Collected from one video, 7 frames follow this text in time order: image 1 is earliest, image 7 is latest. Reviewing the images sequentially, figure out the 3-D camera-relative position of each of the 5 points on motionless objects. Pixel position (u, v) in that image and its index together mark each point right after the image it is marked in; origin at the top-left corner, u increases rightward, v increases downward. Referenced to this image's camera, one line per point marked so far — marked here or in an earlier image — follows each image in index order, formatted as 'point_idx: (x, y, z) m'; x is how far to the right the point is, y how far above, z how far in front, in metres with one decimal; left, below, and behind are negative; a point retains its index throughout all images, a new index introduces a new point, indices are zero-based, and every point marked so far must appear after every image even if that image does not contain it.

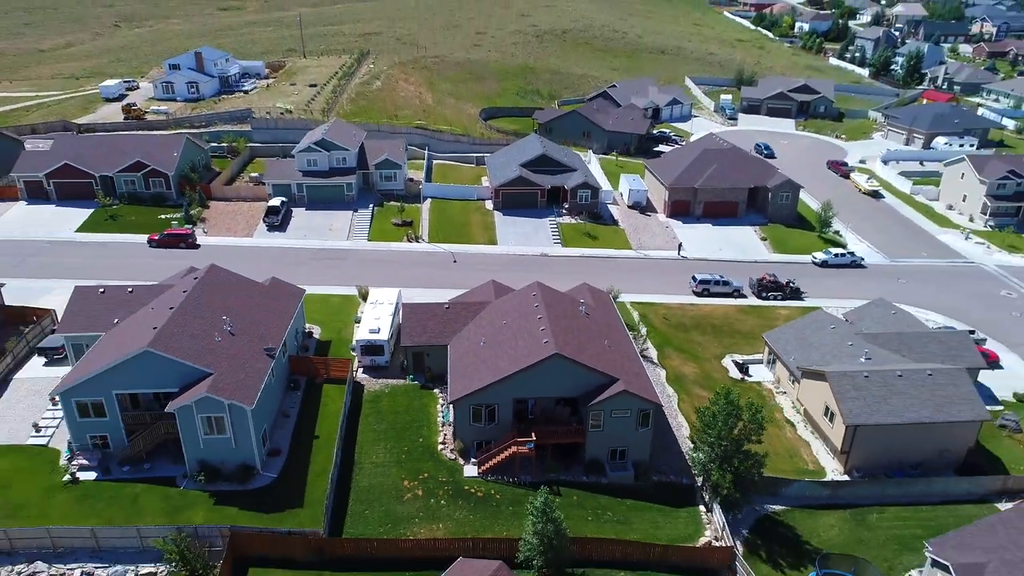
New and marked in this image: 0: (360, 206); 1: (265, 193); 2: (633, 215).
0: (-4.0, +2.2, +19.0) m
1: (-6.6, +2.6, +19.2) m
2: (+3.4, +2.1, +19.9) m
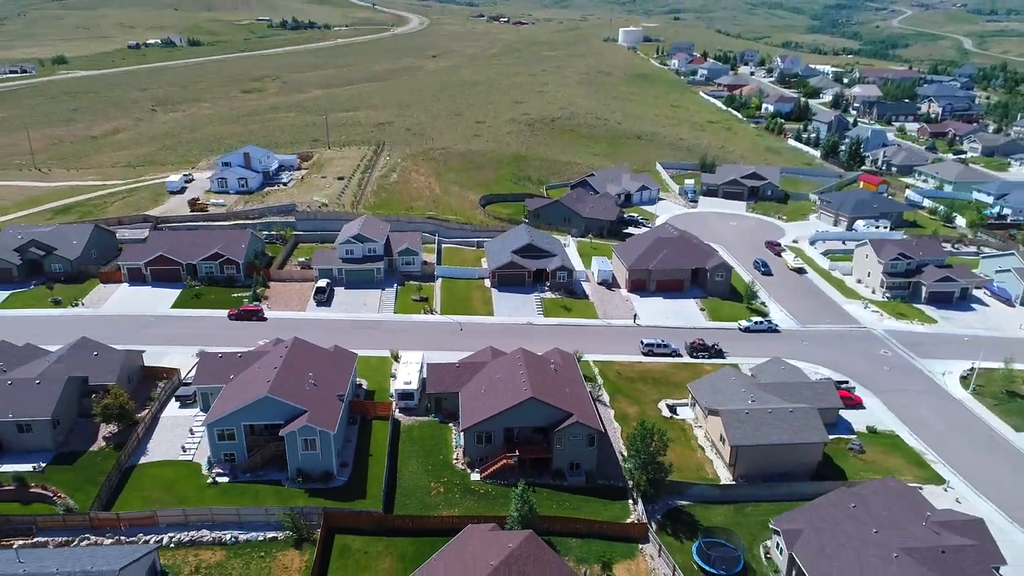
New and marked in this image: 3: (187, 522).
0: (-4.2, +0.1, +24.3) m
1: (-6.8, +0.5, +24.4) m
2: (+3.1, -0.1, +25.2) m
3: (-6.1, -4.4, +13.3) m
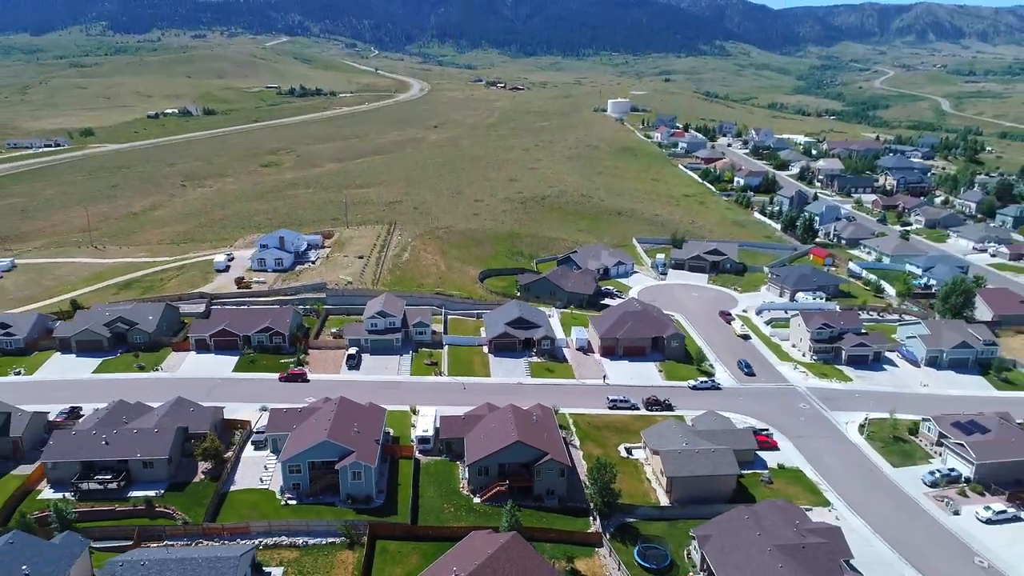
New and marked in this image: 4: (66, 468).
0: (-4.5, -2.7, +29.9) m
1: (-7.1, -2.3, +30.1) m
2: (+2.9, -2.9, +30.8) m
3: (-6.3, -6.3, +18.6) m
4: (-12.4, -5.0, +20.0) m
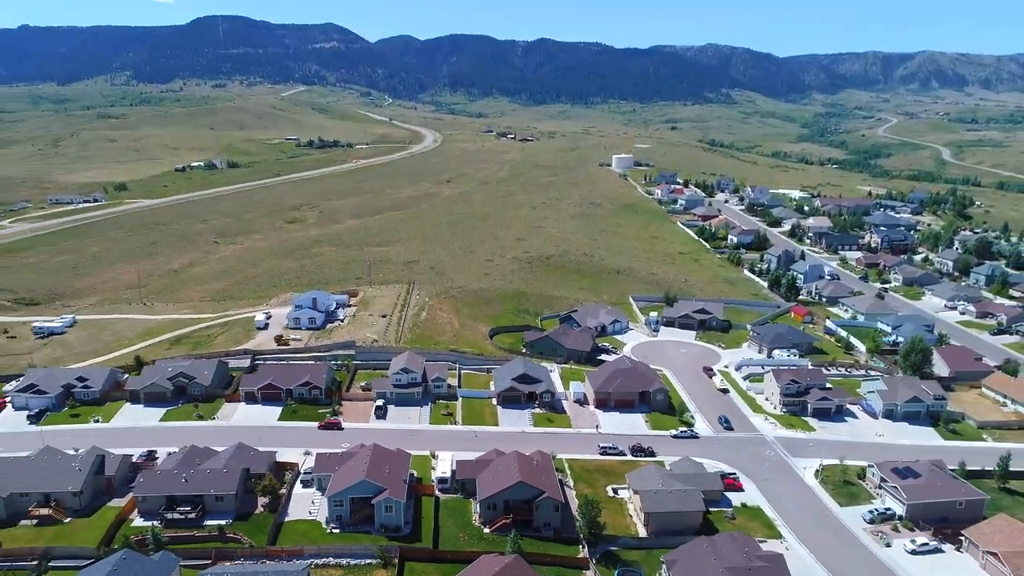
0: (-4.2, -5.6, +34.4) m
1: (-6.8, -5.2, +34.7) m
2: (+3.1, -5.9, +35.3) m
3: (-6.2, -8.6, +23.0) m
4: (-12.3, -7.3, +24.6) m
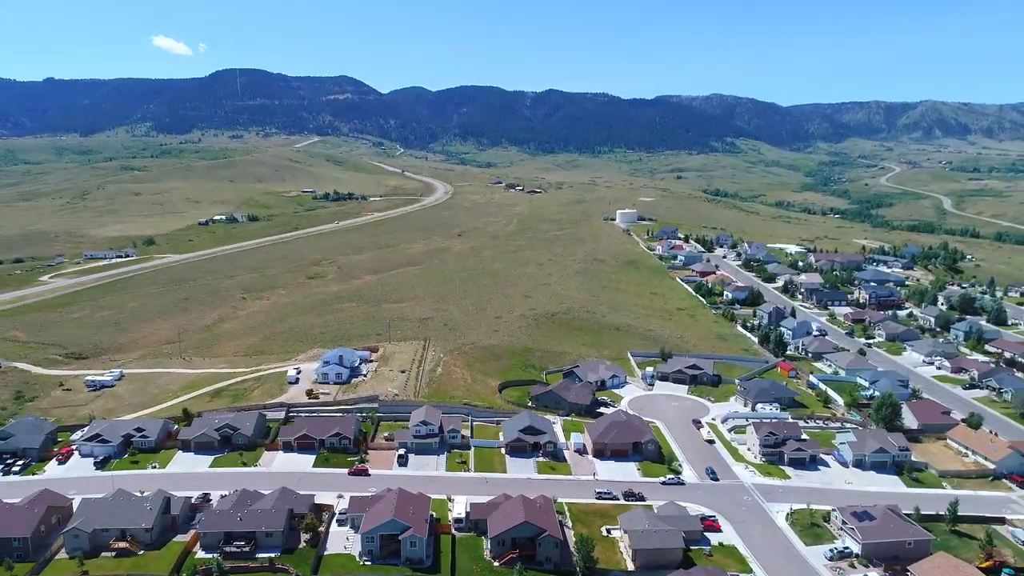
0: (-3.9, -8.9, +38.8) m
1: (-6.4, -8.6, +39.1) m
2: (+3.5, -9.3, +39.5) m
3: (-6.0, -11.2, +27.2) m
4: (-12.1, -10.0, +28.9) m
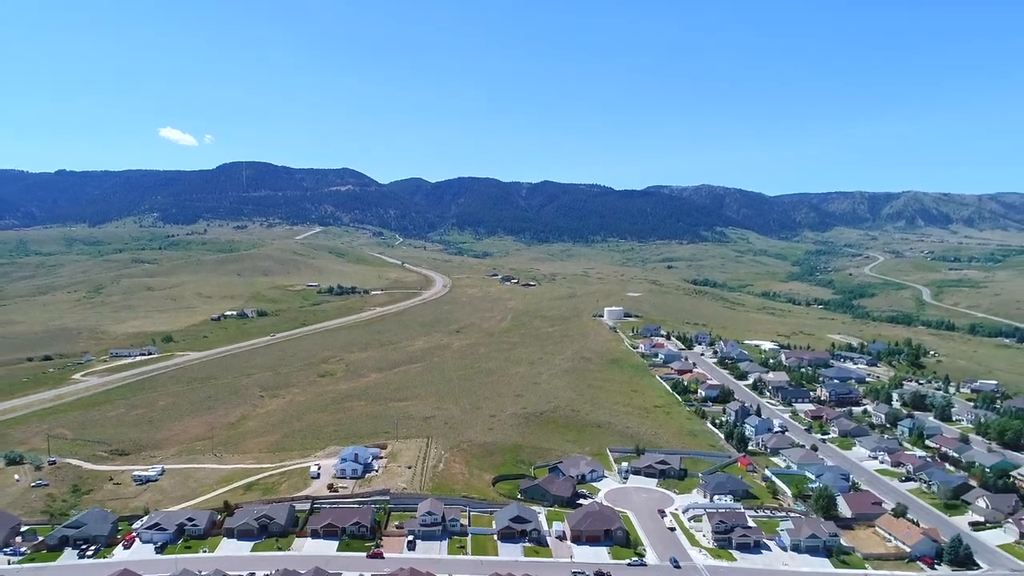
0: (-4.5, -16.2, +46.2) m
1: (-7.0, -15.9, +46.5) m
2: (+2.9, -16.6, +46.9) m
3: (-6.5, -17.1, +34.4) m
4: (-12.6, -16.1, +36.2) m
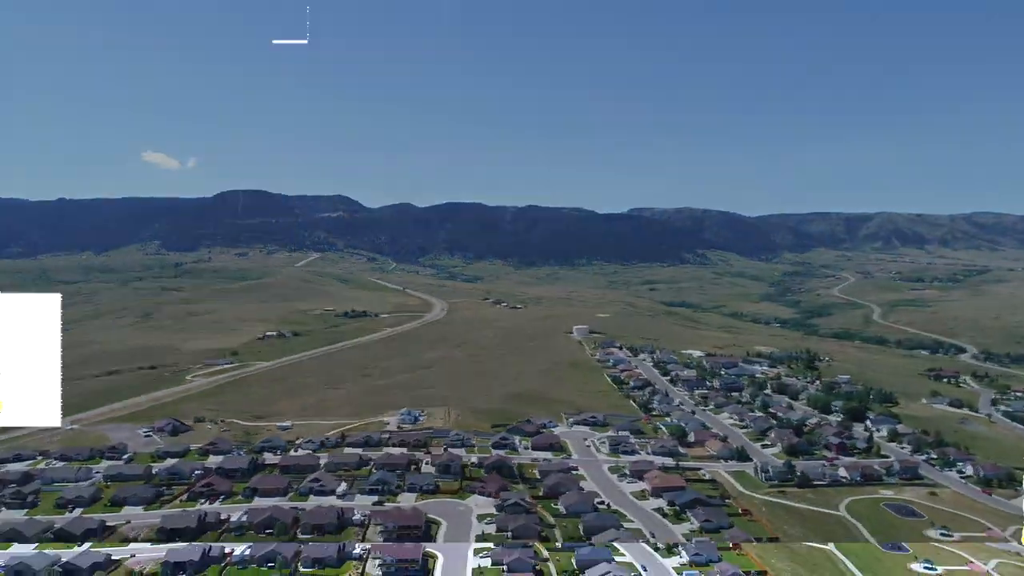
0: (-6.0, -19.3, +86.4) m
1: (-8.5, -19.1, +86.8) m
2: (+1.4, -19.7, +87.1) m
3: (-8.1, -19.9, +74.6) m
4: (-14.2, -19.0, +76.5) m
